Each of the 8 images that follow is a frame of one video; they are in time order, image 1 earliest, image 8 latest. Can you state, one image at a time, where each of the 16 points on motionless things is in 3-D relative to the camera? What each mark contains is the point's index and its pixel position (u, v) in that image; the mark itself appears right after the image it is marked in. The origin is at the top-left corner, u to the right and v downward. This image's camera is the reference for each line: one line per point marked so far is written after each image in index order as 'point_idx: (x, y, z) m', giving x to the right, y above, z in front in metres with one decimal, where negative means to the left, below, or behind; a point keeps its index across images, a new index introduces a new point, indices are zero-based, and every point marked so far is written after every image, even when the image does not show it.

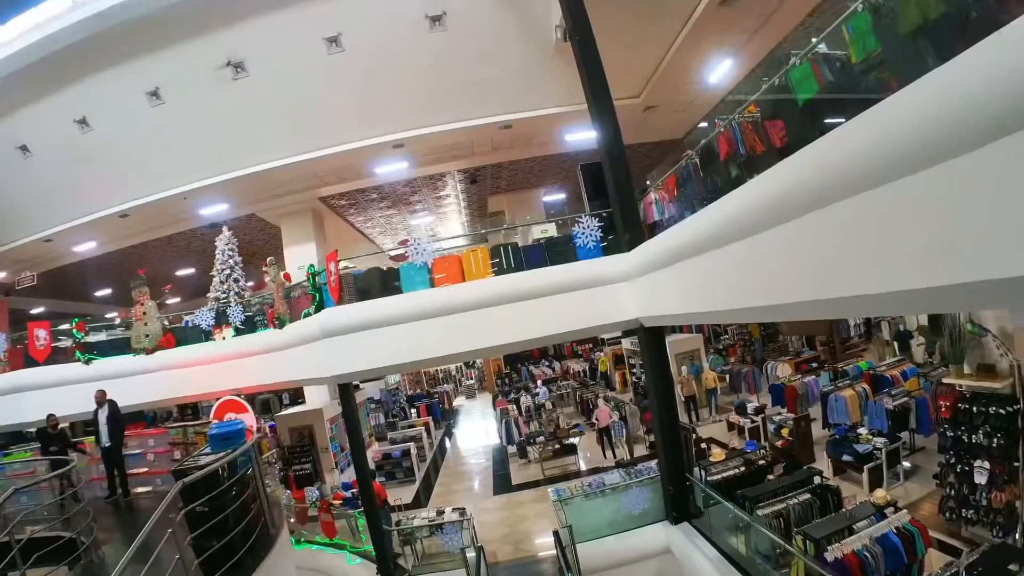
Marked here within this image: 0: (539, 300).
0: (+0.3, -0.1, +4.8) m
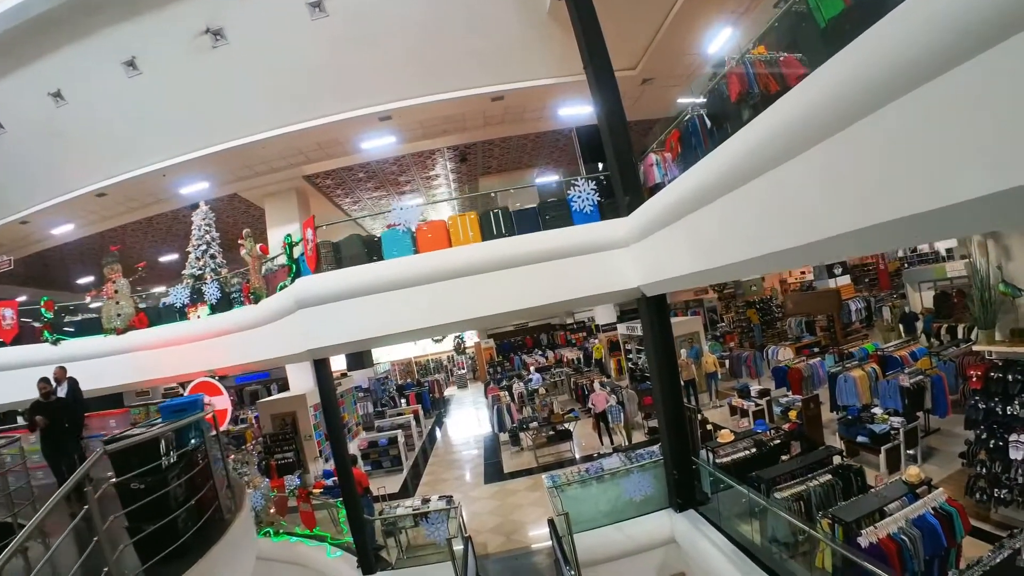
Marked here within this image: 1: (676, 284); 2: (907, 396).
0: (+0.2, +0.2, +4.4) m
1: (+1.6, +0.1, +4.2) m
2: (+5.4, -1.4, +6.0) m
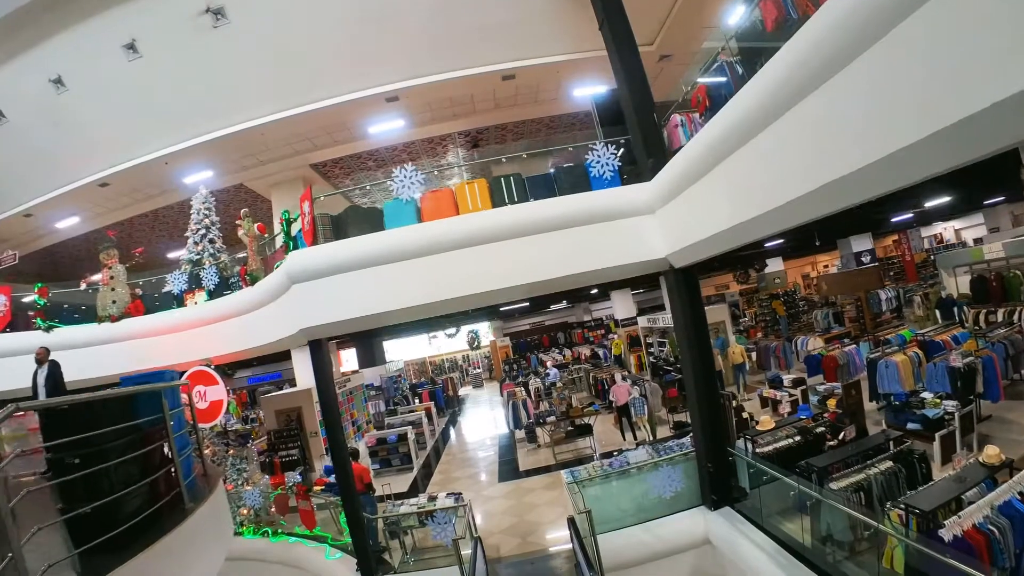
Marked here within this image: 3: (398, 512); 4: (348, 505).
0: (+0.3, +0.5, +4.0) m
1: (+1.7, +0.4, +3.7) m
2: (+5.6, -1.1, +5.4) m
3: (-1.3, -2.5, +4.8) m
4: (-1.7, -2.3, +4.4) m
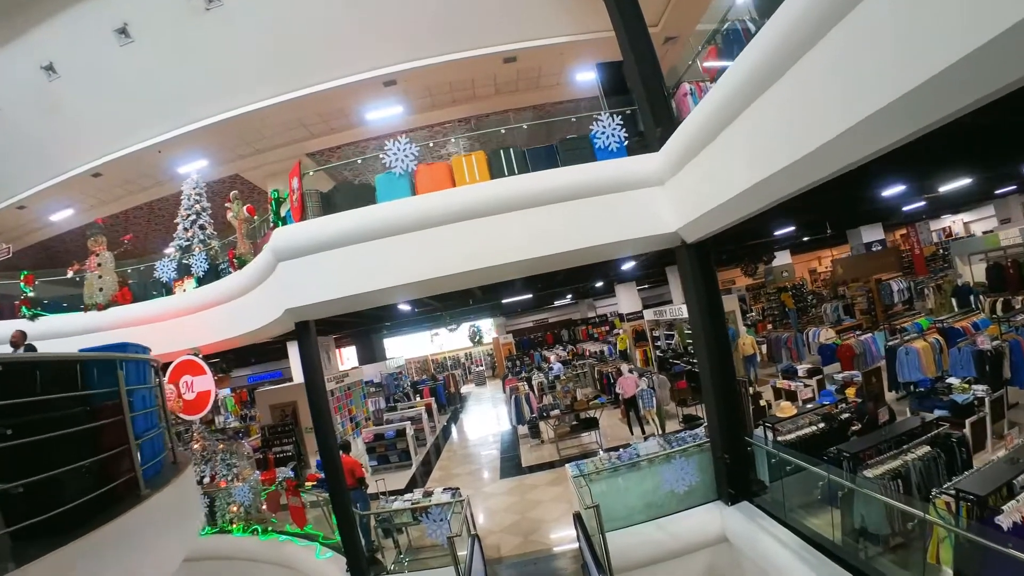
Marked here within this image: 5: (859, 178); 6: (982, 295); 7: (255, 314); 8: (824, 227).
0: (+0.3, +0.7, +3.7) m
1: (+1.7, +0.6, +3.5) m
2: (+5.6, -0.9, +5.1) m
3: (-1.3, -2.3, +4.5) m
4: (-1.7, -2.1, +4.1) m
5: (+3.6, +1.2, +4.6) m
6: (+8.9, -0.1, +8.2) m
7: (-2.7, -0.3, +4.6) m
8: (+6.0, +1.2, +8.4) m
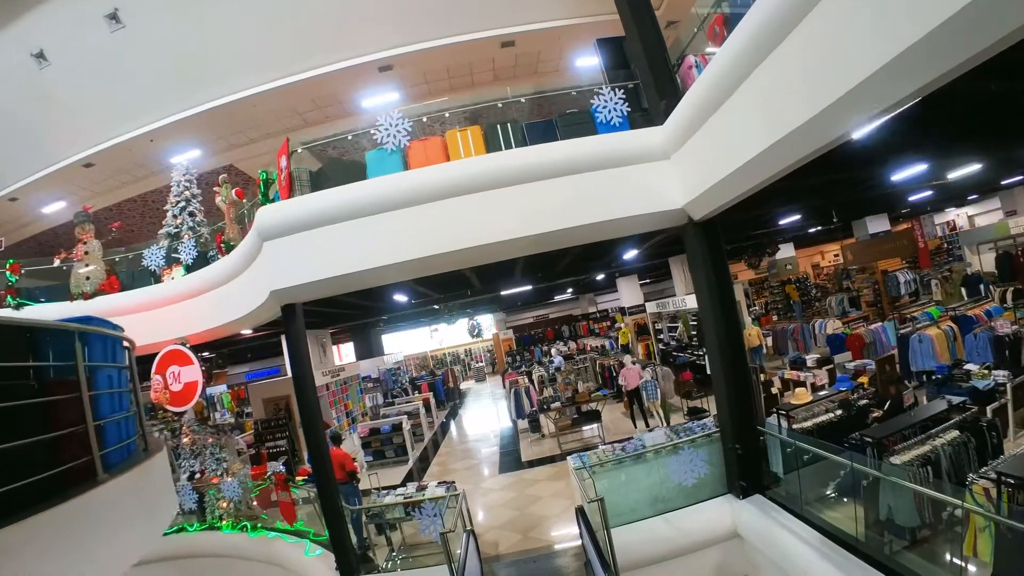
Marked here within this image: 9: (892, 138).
0: (+0.3, +0.9, +3.5) m
1: (+1.7, +0.7, +3.3) m
2: (+5.6, -0.7, +4.9) m
3: (-1.3, -2.1, +4.3) m
4: (-1.7, -1.9, +3.9) m
5: (+3.6, +1.3, +4.4) m
6: (+8.9, 0.0, +8.0) m
7: (-2.7, -0.1, +4.4) m
8: (+6.0, +1.4, +8.2) m
9: (+3.4, +1.4, +3.9) m
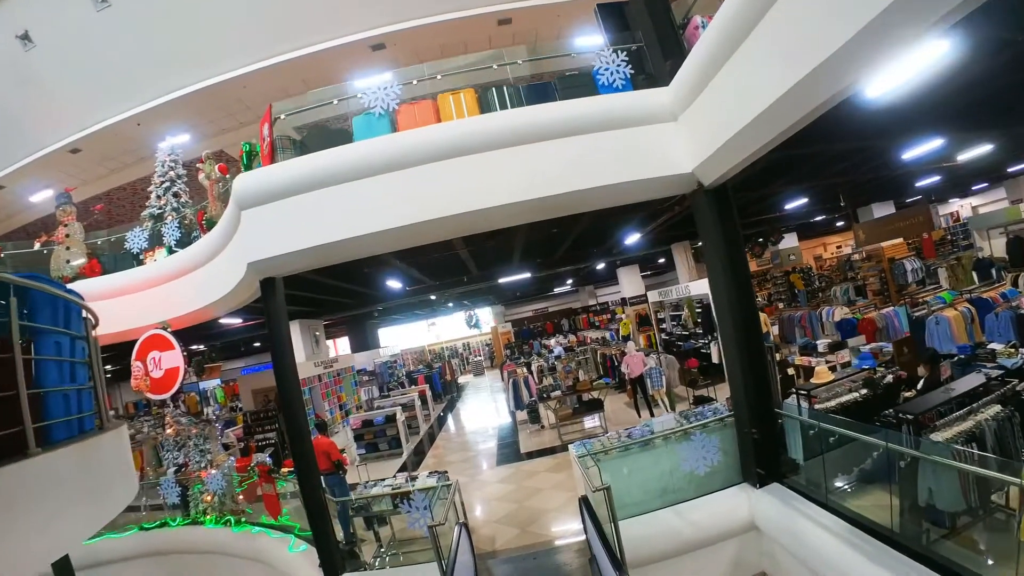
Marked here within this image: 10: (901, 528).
0: (+0.3, +1.1, +3.2) m
1: (+1.7, +1.0, +3.0) m
2: (+5.6, -0.5, +4.6) m
3: (-1.3, -1.9, +4.1) m
4: (-1.7, -1.7, +3.7) m
5: (+3.6, +1.6, +4.1) m
6: (+8.9, +0.3, +7.7) m
7: (-2.8, +0.1, +4.1) m
8: (+6.0, +1.6, +7.9) m
9: (+3.4, +1.6, +3.7) m
10: (+2.3, -1.4, +2.5) m
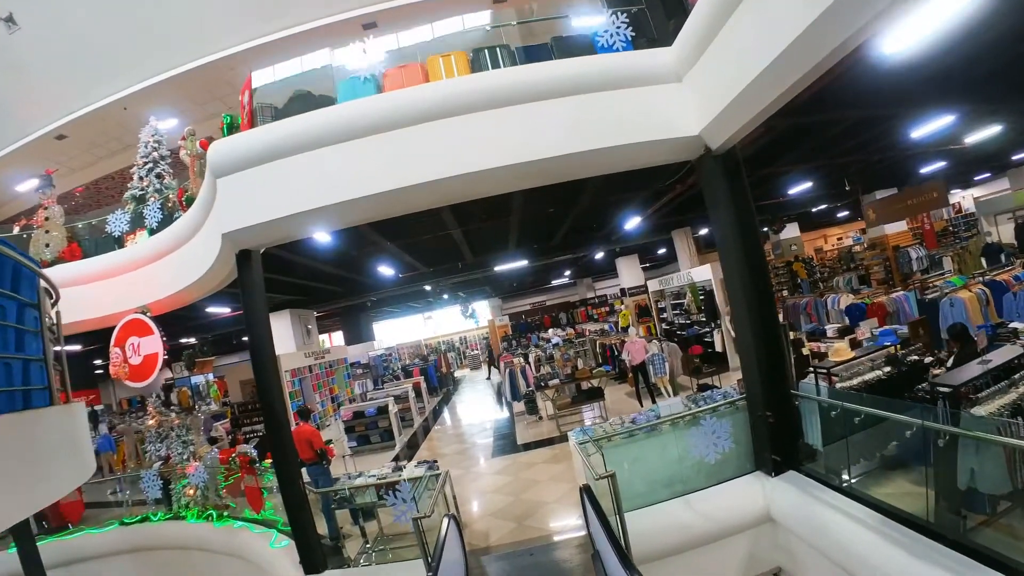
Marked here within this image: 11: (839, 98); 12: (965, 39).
0: (+0.3, +1.3, +3.0) m
1: (+1.6, +1.1, +2.8) m
2: (+5.5, -0.3, +4.5) m
3: (-1.3, -1.7, +3.8) m
4: (-1.8, -1.5, +3.4) m
5: (+3.6, +1.8, +3.9) m
6: (+8.8, +0.5, +7.6) m
7: (-2.8, +0.3, +3.9) m
8: (+5.9, +1.9, +7.7) m
9: (+3.4, +1.8, +3.4) m
10: (+2.2, -1.2, +2.3) m
11: (+2.9, +1.6, +3.7) m
12: (+3.3, +1.8, +3.1) m
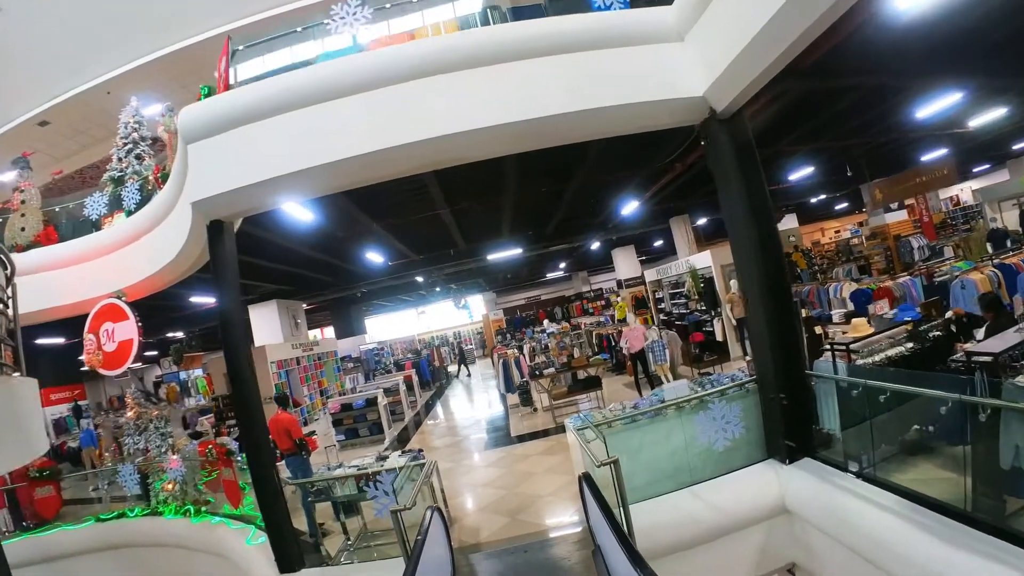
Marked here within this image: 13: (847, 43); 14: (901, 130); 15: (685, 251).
0: (+0.2, +1.5, +2.8) m
1: (+1.6, +1.3, +2.6) m
2: (+5.5, -0.1, +4.3) m
3: (-1.3, -1.6, +3.6) m
4: (-1.8, -1.3, +3.2) m
5: (+3.5, +2.0, +3.7) m
6: (+8.7, +0.7, +7.4) m
7: (-2.8, +0.4, +3.6) m
8: (+5.8, +2.1, +7.6) m
9: (+3.3, +2.0, +3.3) m
10: (+2.2, -1.0, +2.1) m
11: (+2.8, +1.8, +3.5) m
12: (+3.3, +2.0, +2.9) m
13: (+2.5, +1.8, +3.2) m
14: (+5.5, +2.2, +6.0) m
15: (+3.1, +0.6, +7.6) m
